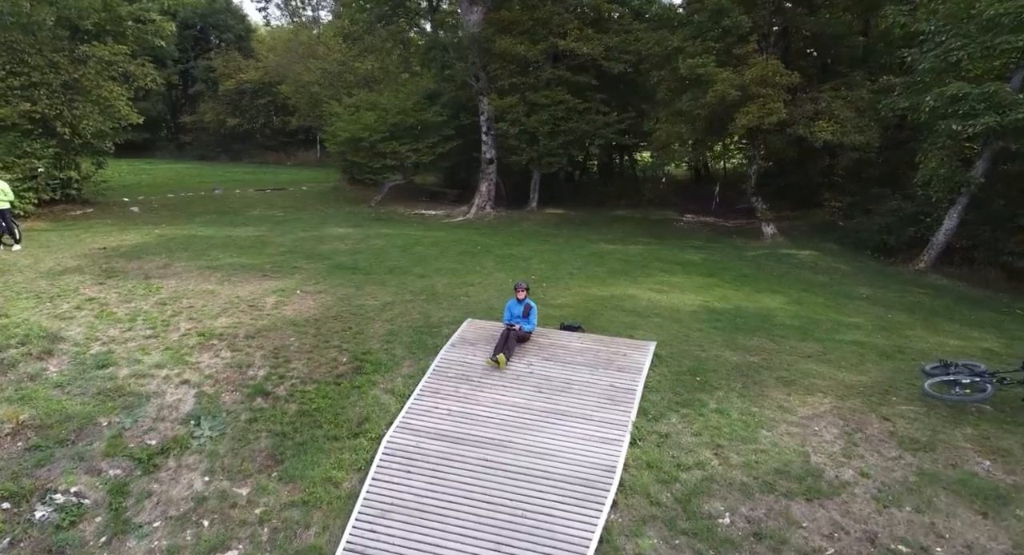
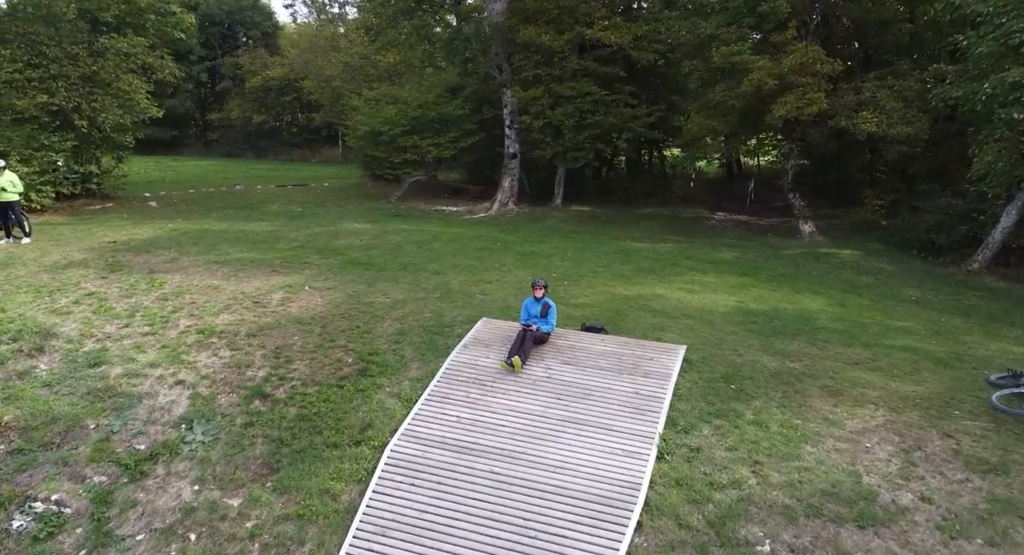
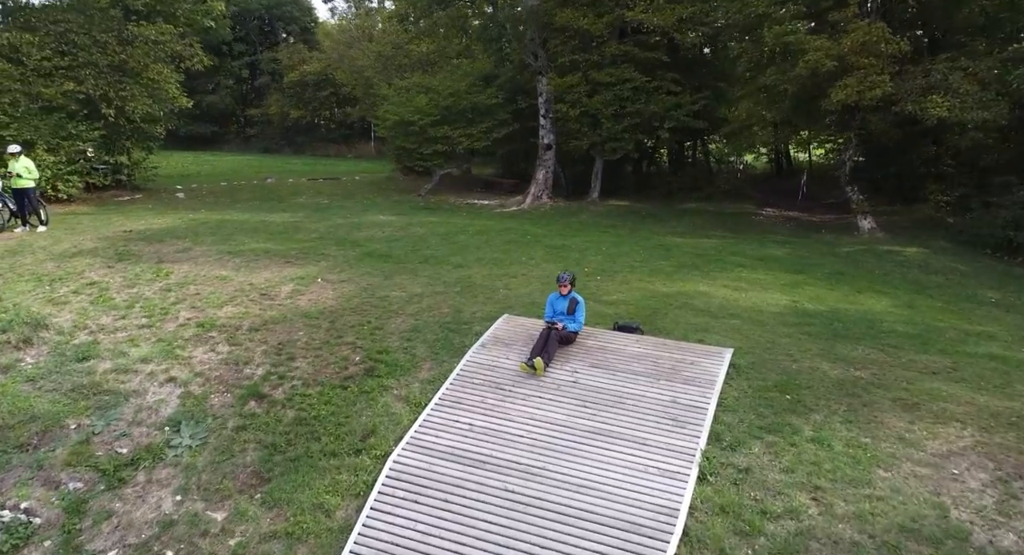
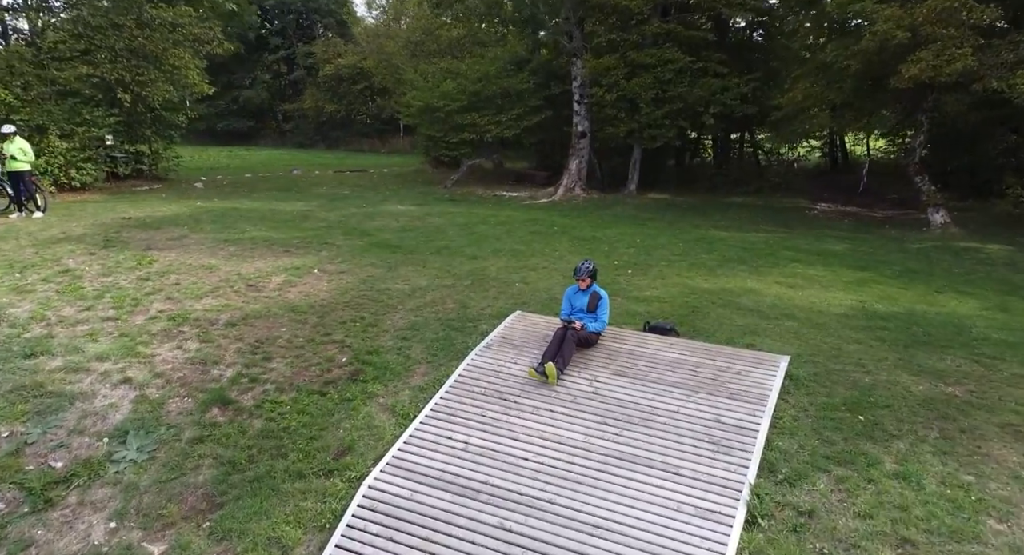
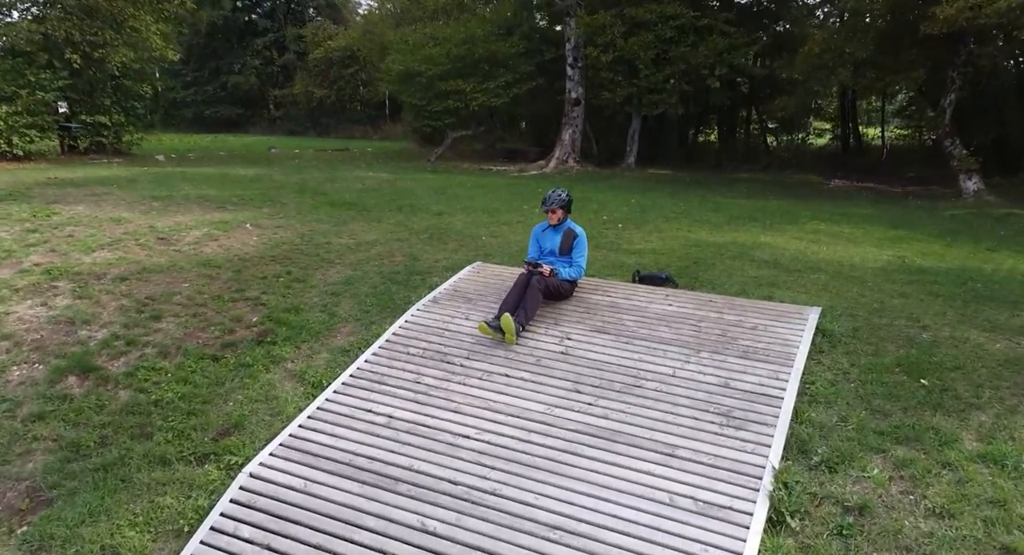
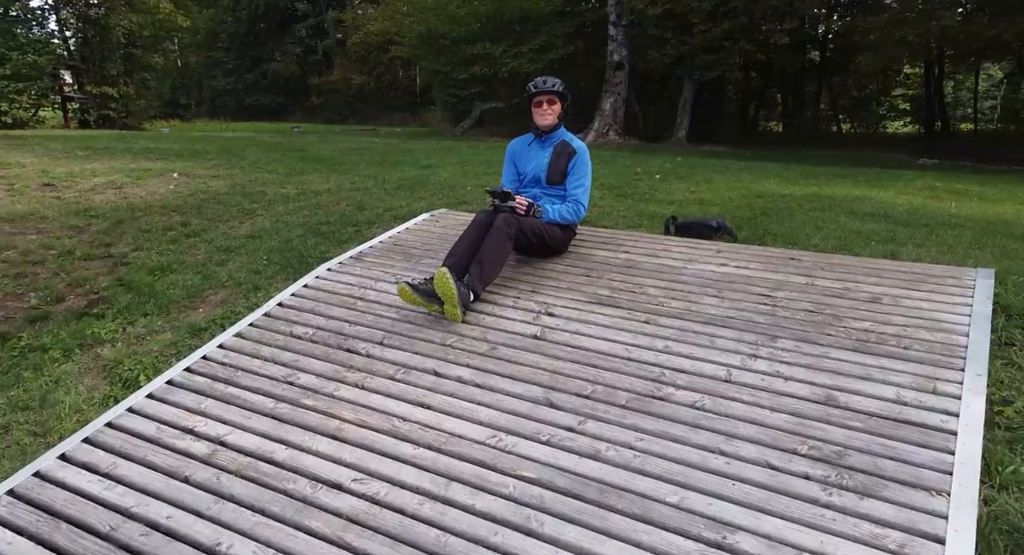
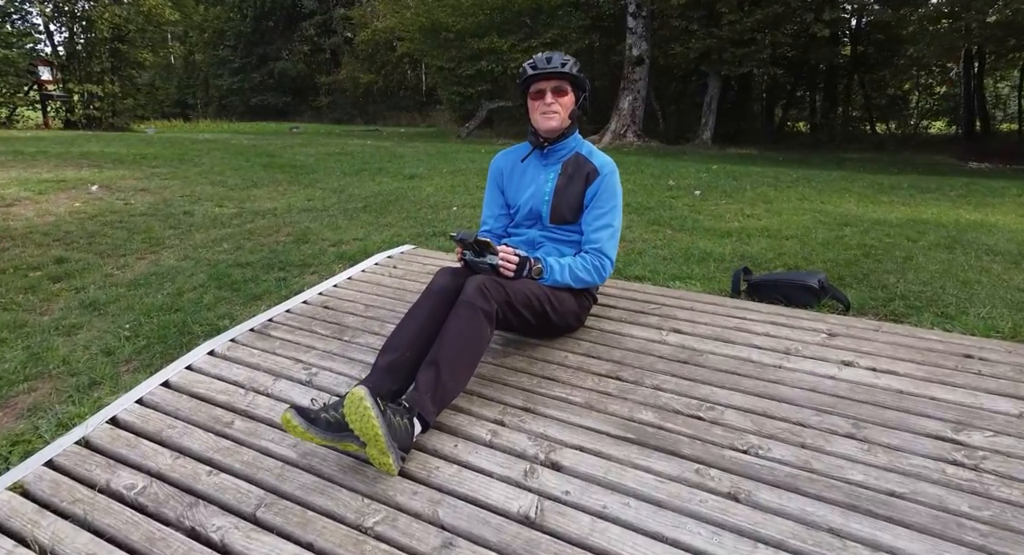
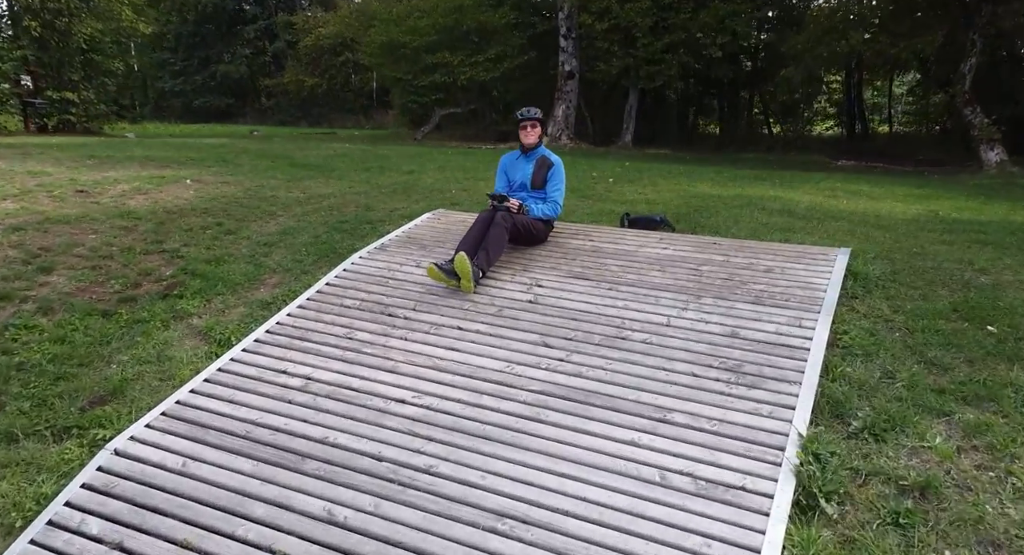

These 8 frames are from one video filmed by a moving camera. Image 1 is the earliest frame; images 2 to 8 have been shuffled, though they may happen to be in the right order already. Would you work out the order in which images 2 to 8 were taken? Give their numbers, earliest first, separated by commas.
2, 3, 4, 5, 8, 6, 7
